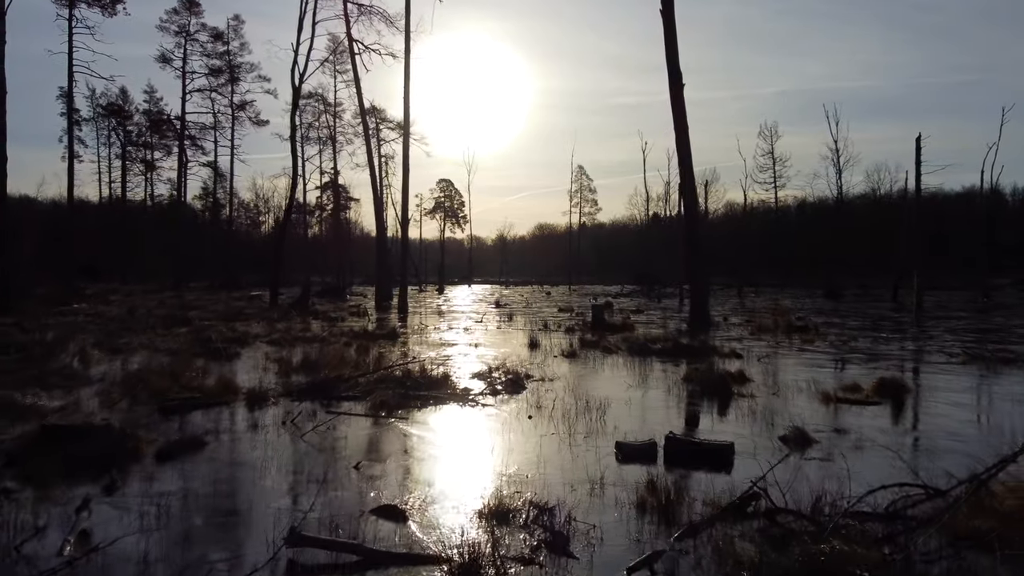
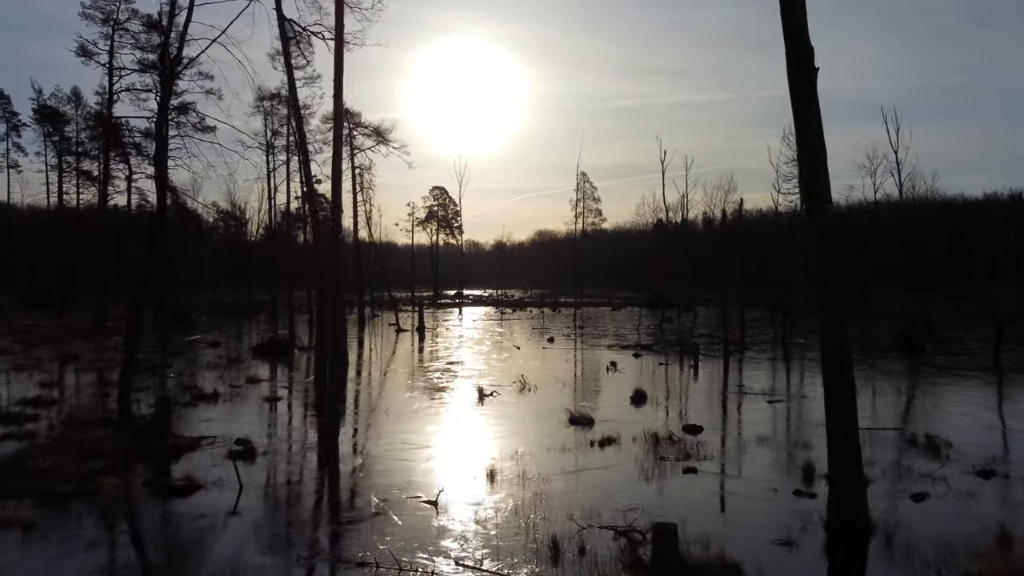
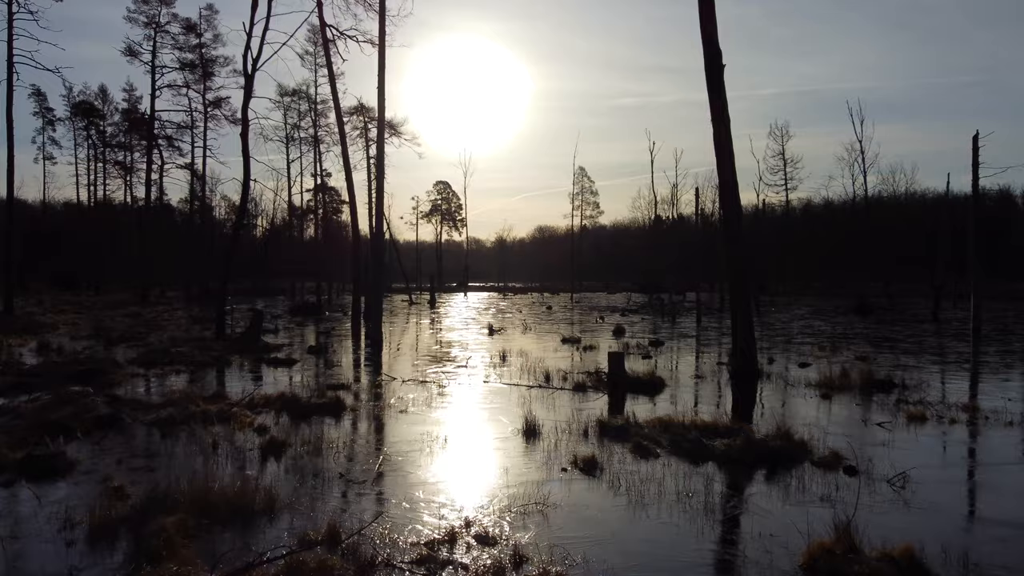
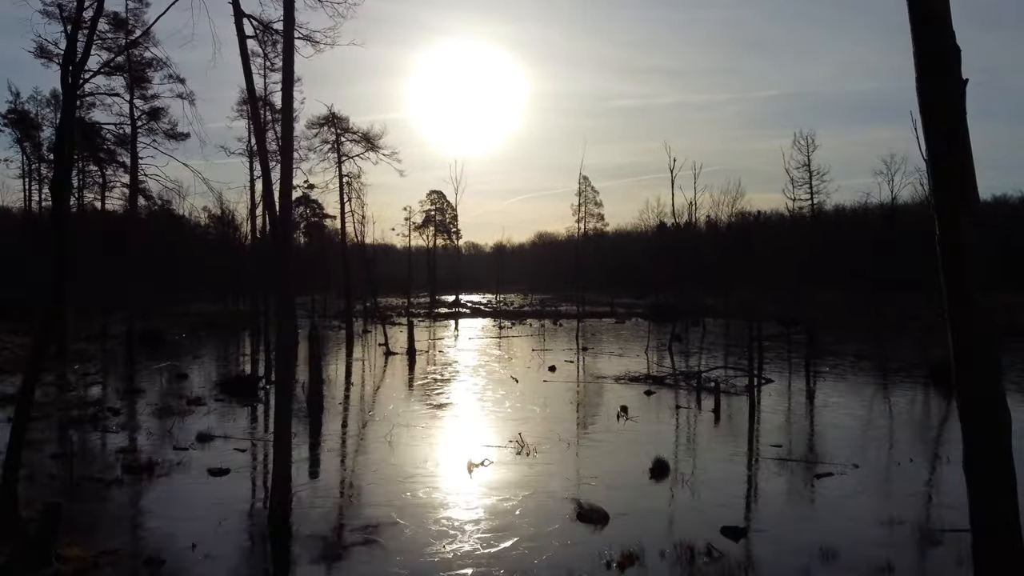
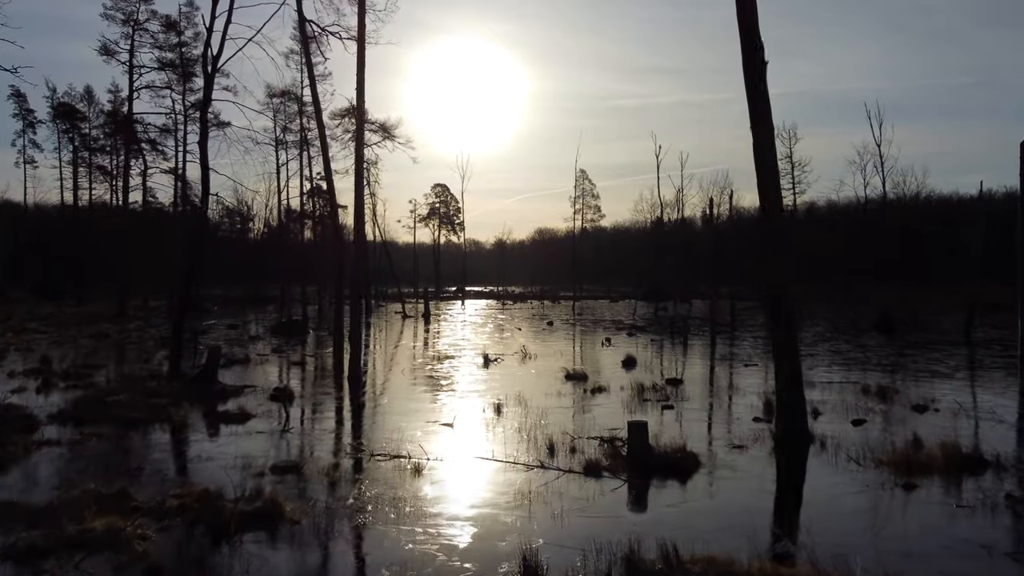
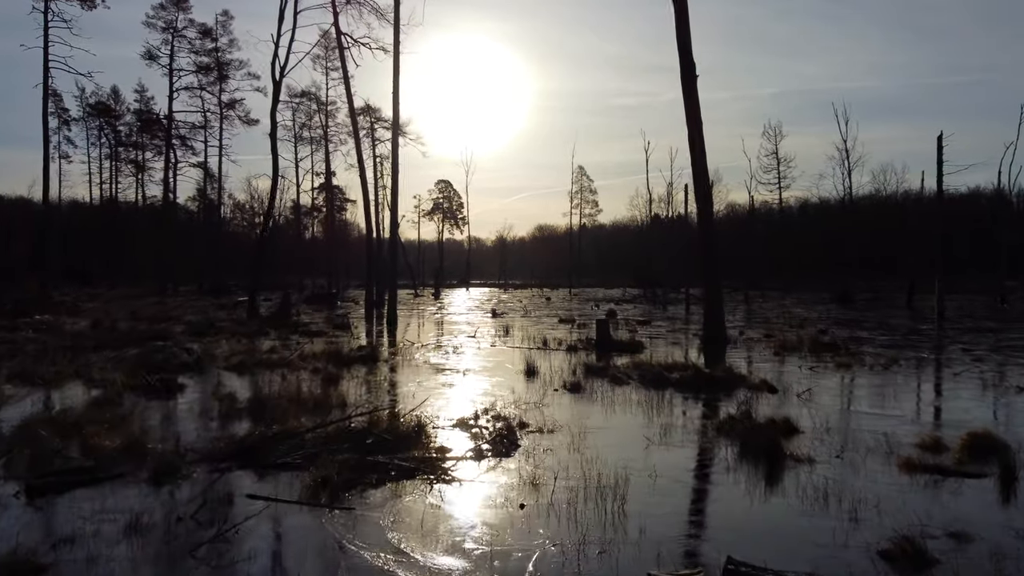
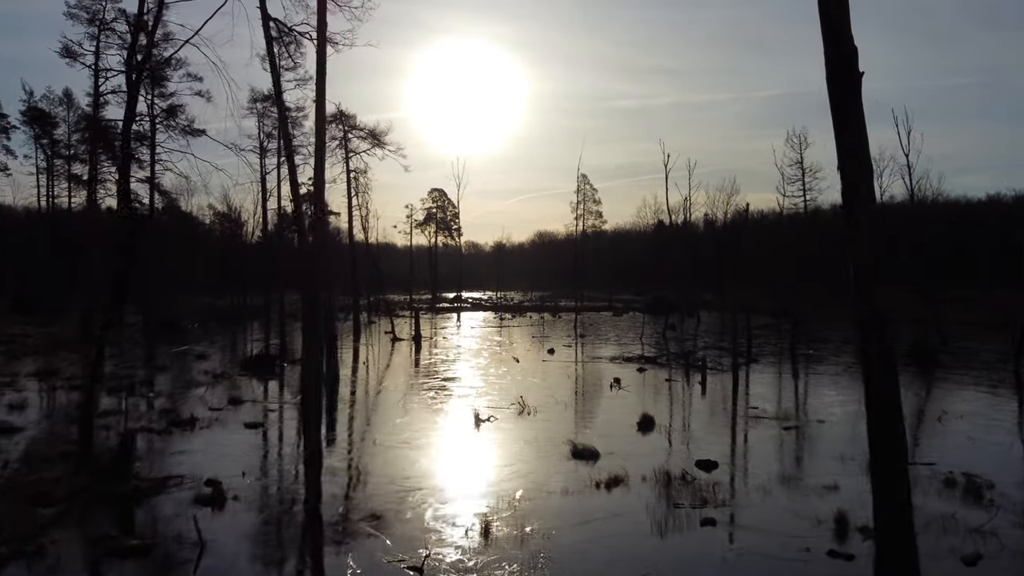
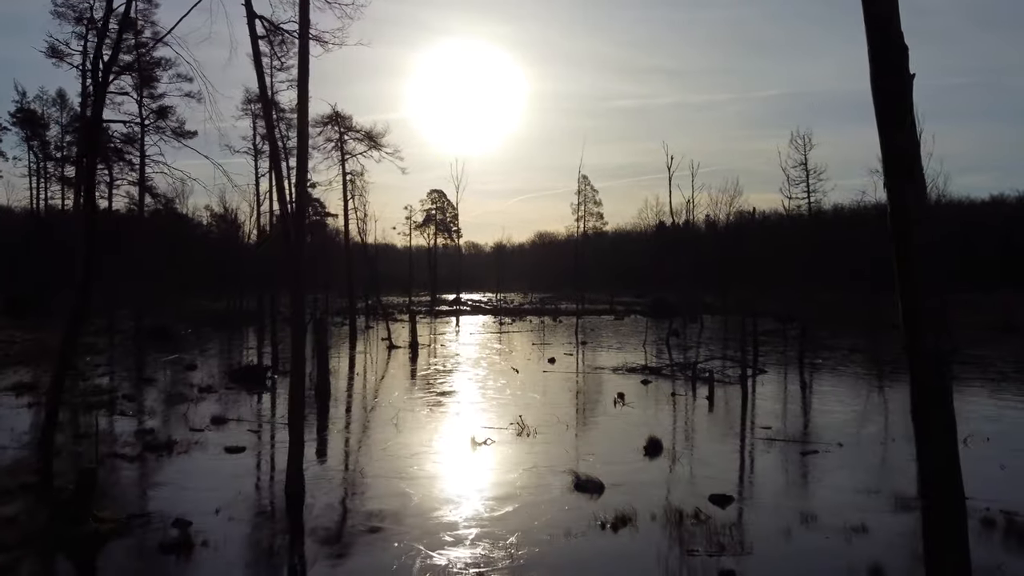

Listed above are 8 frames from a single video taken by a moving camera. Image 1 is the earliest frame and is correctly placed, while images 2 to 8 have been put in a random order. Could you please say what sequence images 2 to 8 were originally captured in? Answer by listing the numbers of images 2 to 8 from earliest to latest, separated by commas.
6, 3, 5, 2, 7, 8, 4
